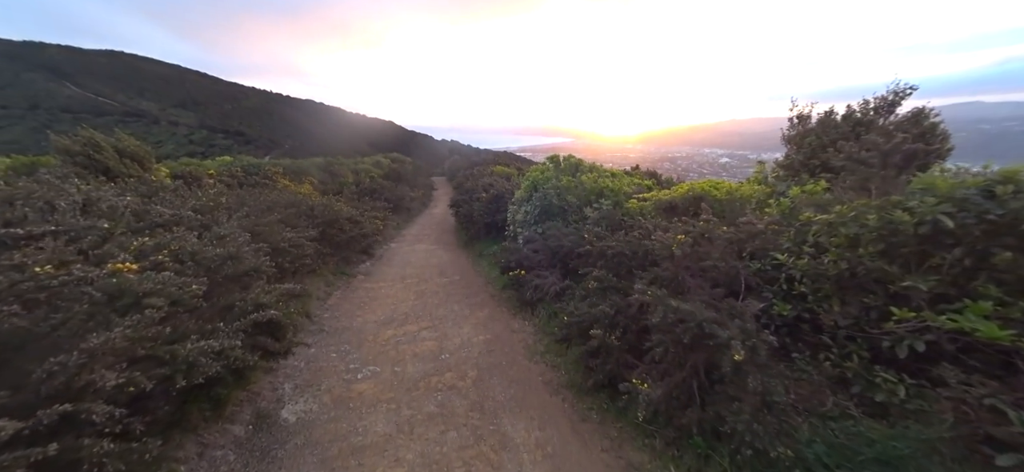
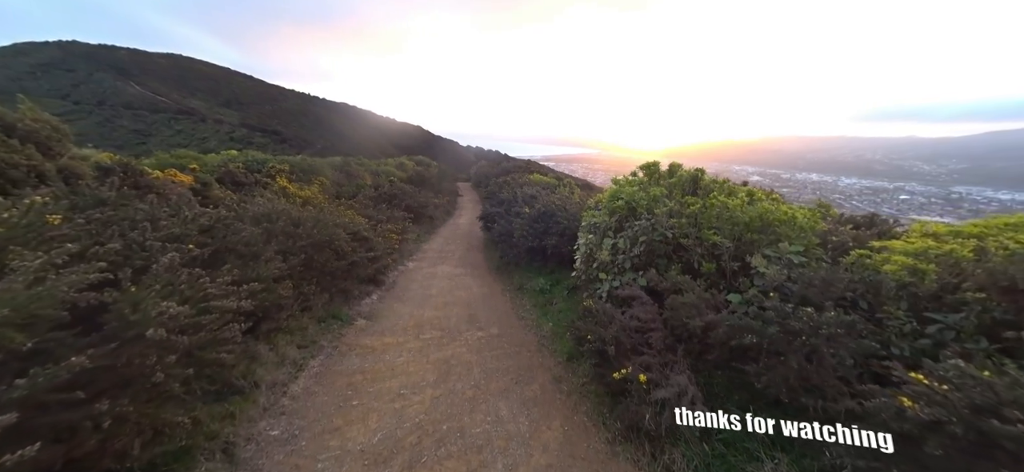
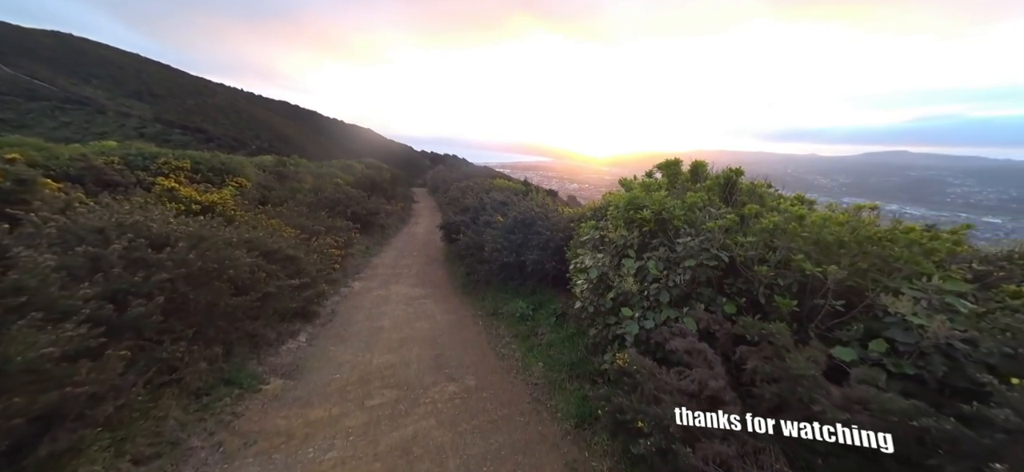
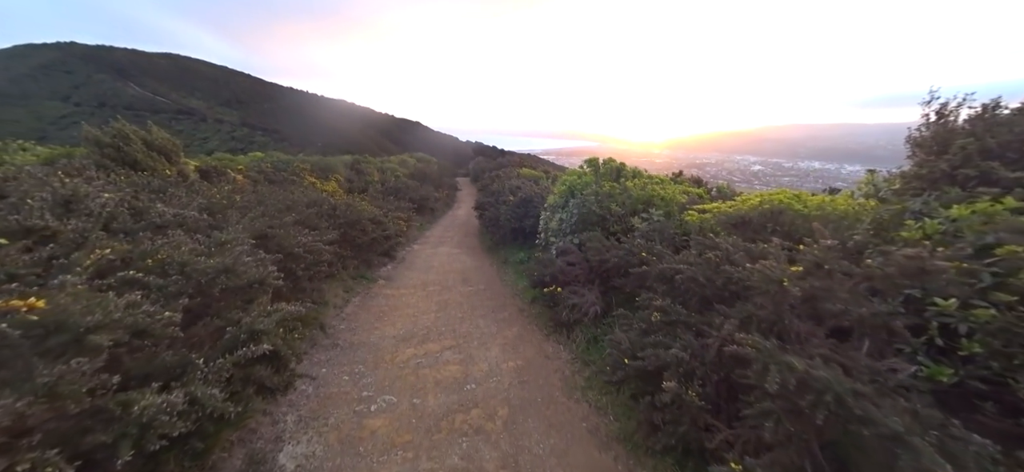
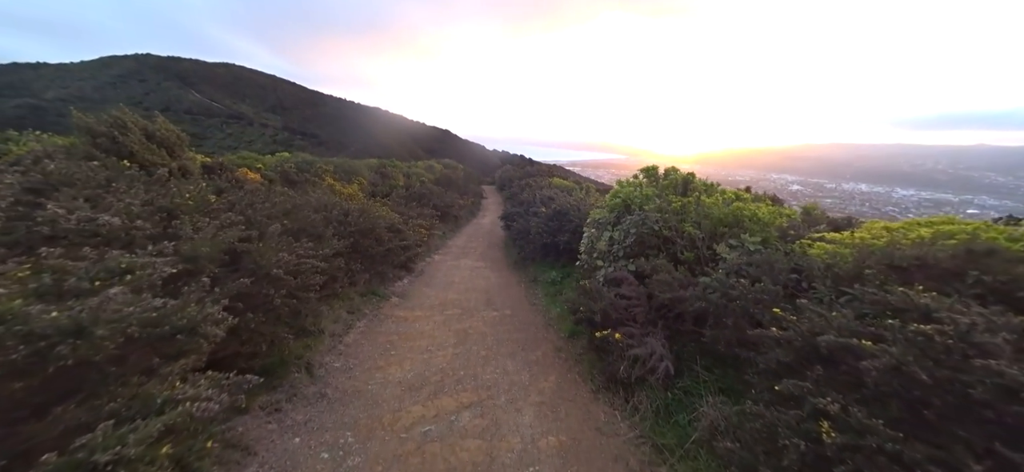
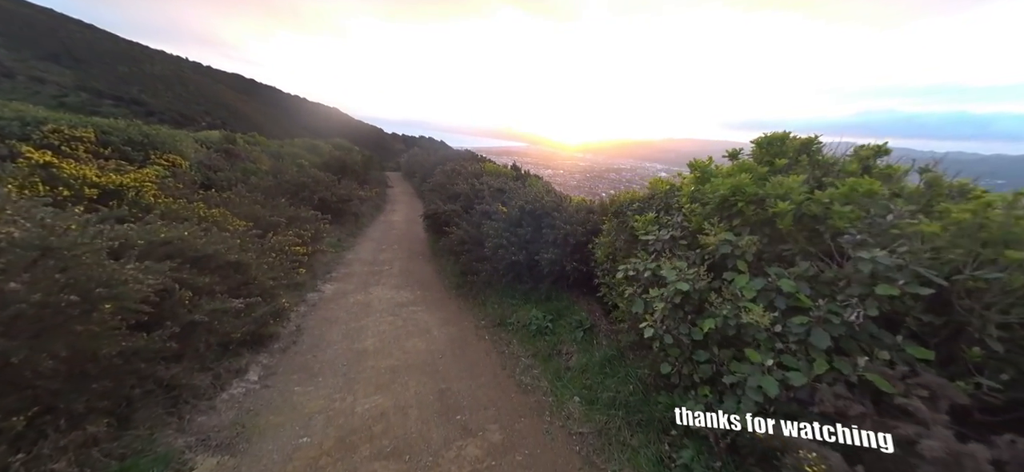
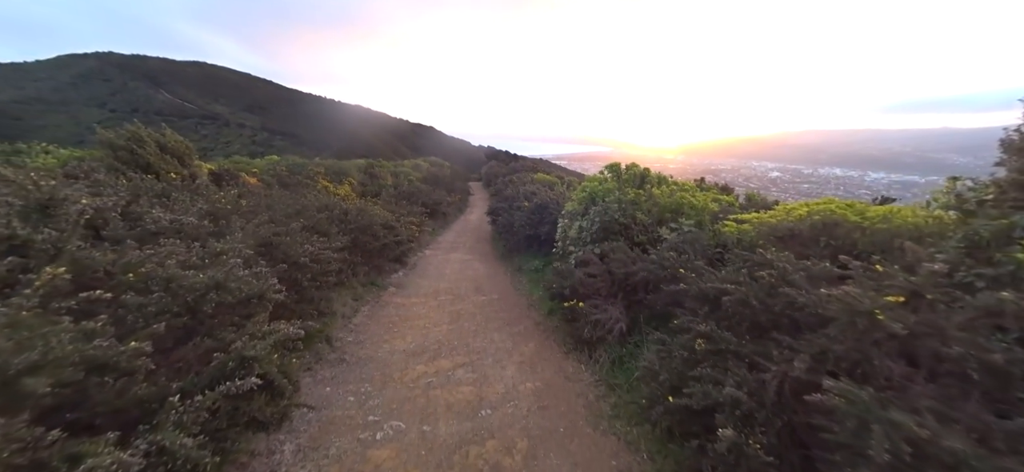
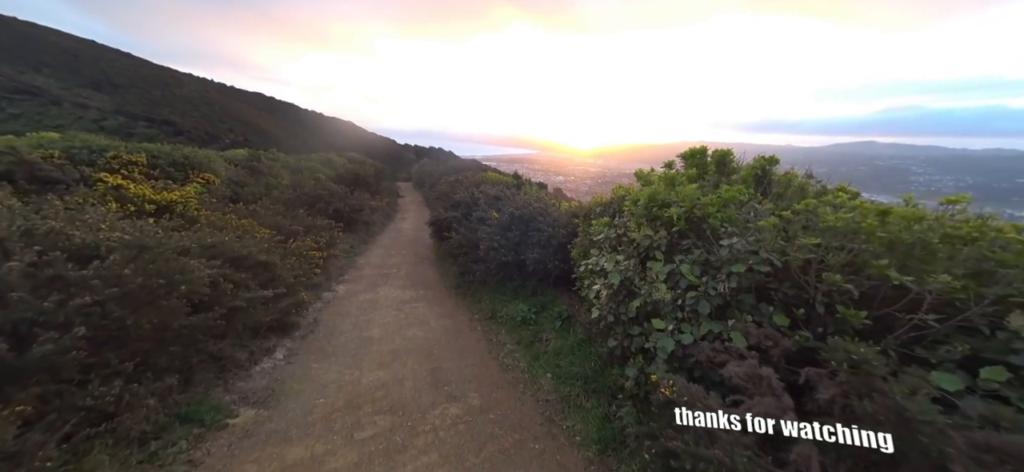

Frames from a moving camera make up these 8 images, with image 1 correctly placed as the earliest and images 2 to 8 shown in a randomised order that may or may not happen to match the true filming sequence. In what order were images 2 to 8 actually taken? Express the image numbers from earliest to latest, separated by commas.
4, 7, 5, 2, 3, 8, 6
